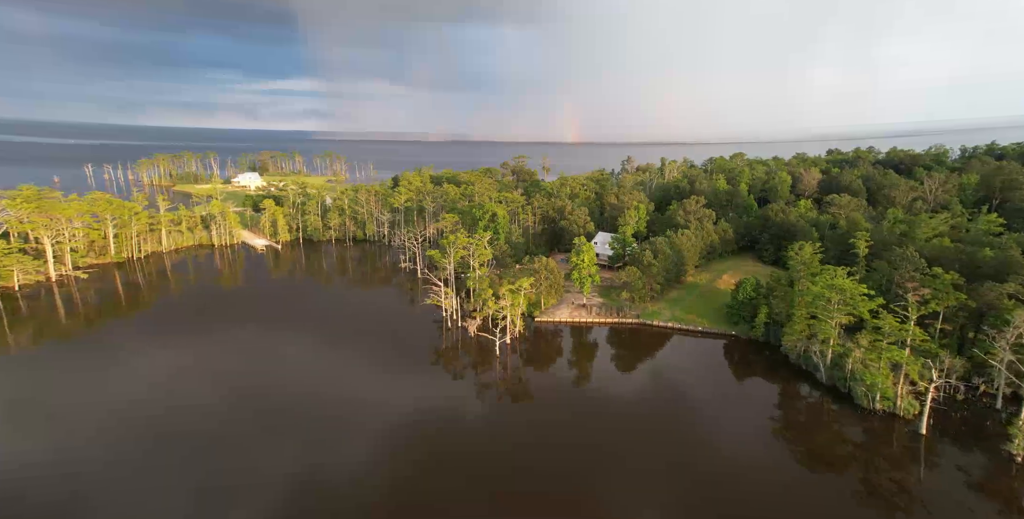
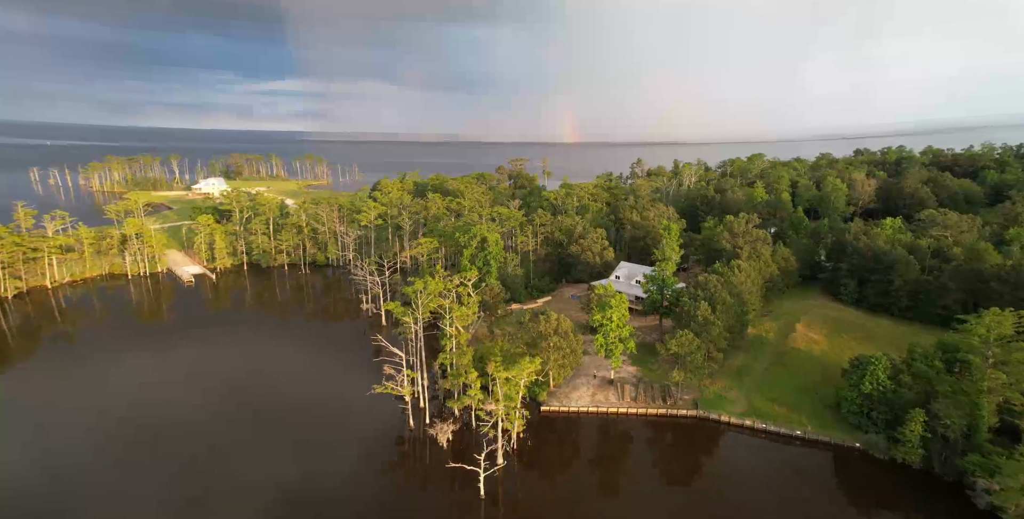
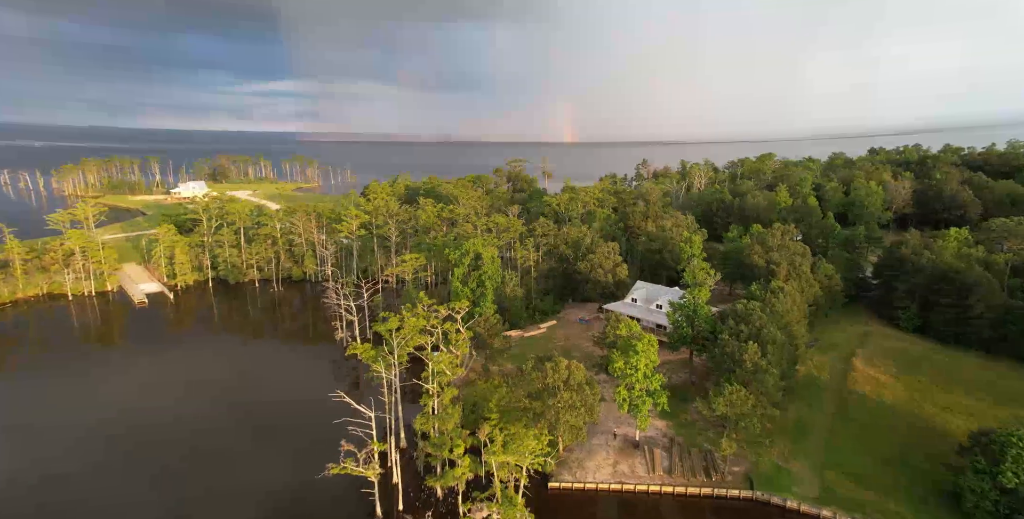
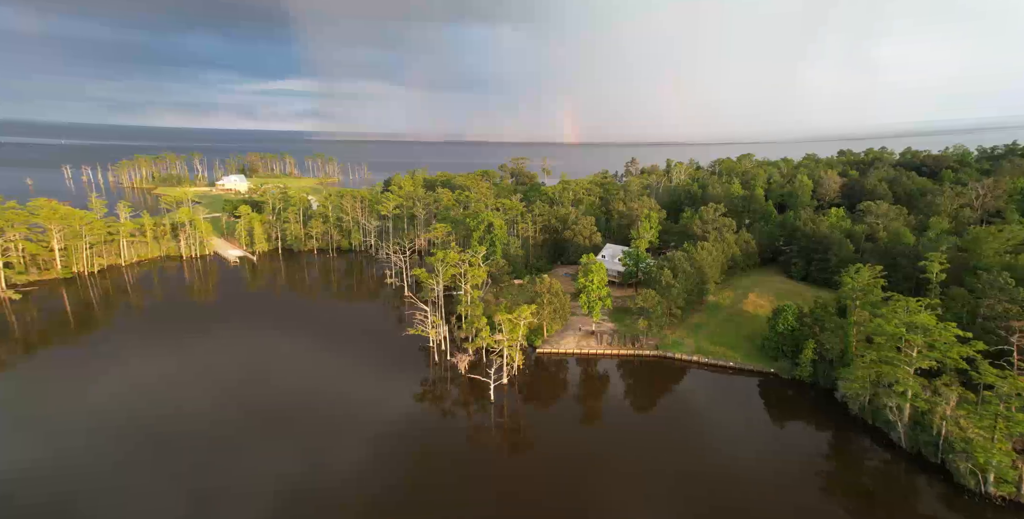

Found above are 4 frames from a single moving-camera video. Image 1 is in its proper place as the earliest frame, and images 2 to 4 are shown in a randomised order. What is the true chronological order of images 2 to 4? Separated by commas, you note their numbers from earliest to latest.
4, 2, 3
